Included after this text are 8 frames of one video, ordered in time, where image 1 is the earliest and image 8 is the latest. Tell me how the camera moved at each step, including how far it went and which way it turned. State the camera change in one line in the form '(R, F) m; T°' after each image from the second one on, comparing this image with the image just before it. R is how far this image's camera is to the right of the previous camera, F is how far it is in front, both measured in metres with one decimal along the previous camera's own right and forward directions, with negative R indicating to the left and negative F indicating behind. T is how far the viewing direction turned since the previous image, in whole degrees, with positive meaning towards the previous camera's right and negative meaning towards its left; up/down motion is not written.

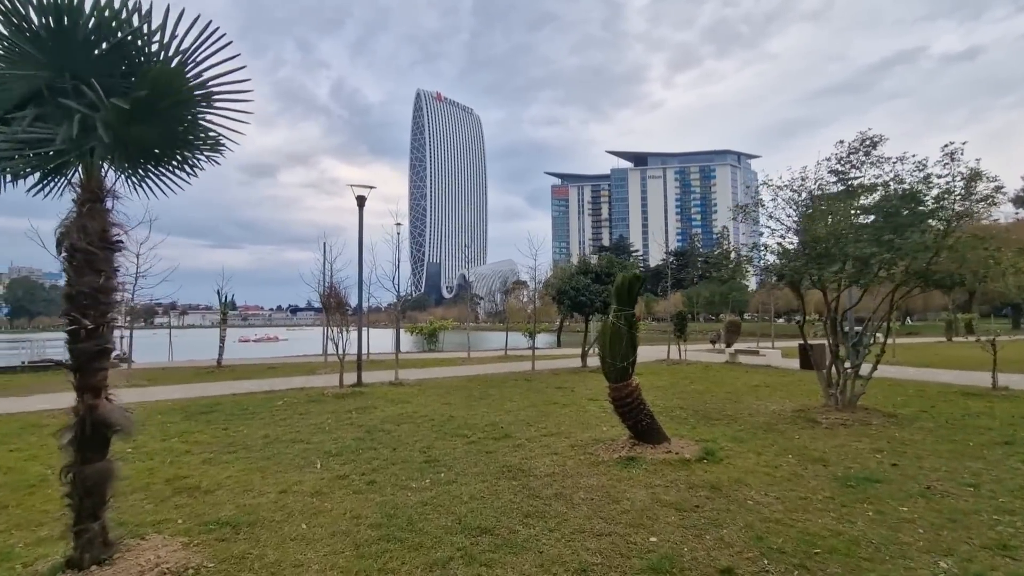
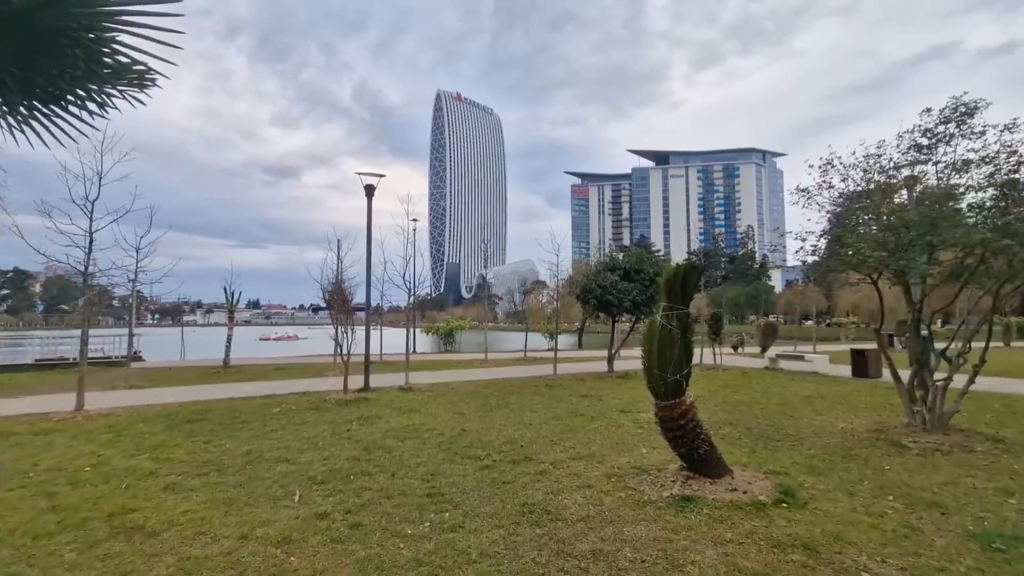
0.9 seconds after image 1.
(0.0, +1.2) m; -2°
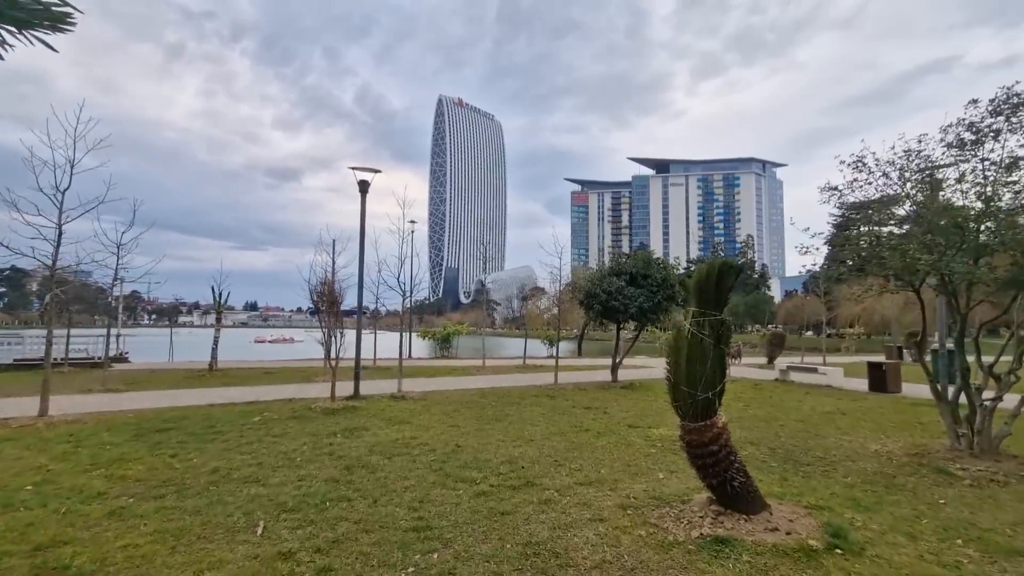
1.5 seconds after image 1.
(0.0, +0.7) m; 0°
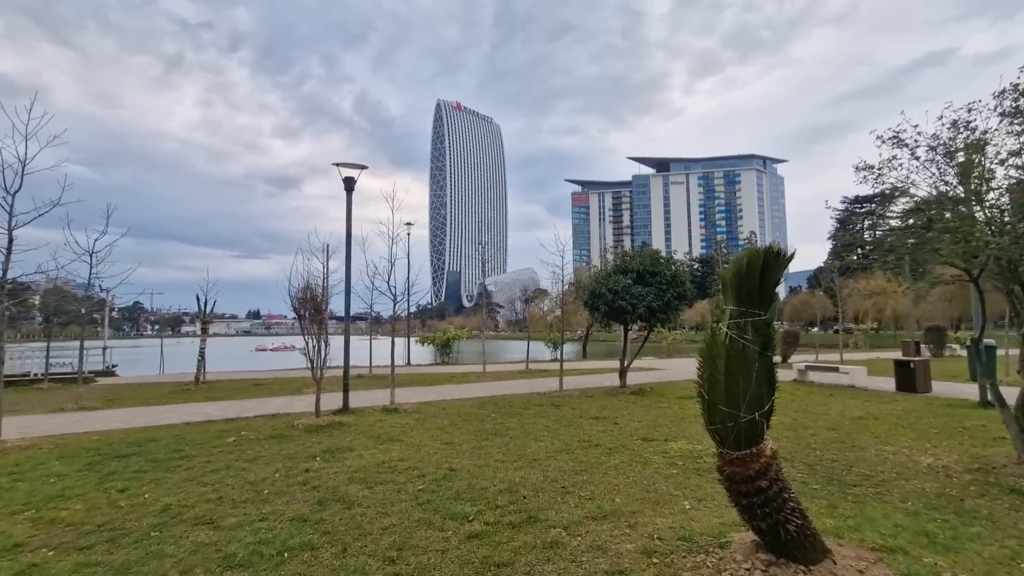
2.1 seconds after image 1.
(+0.1, +0.8) m; 0°
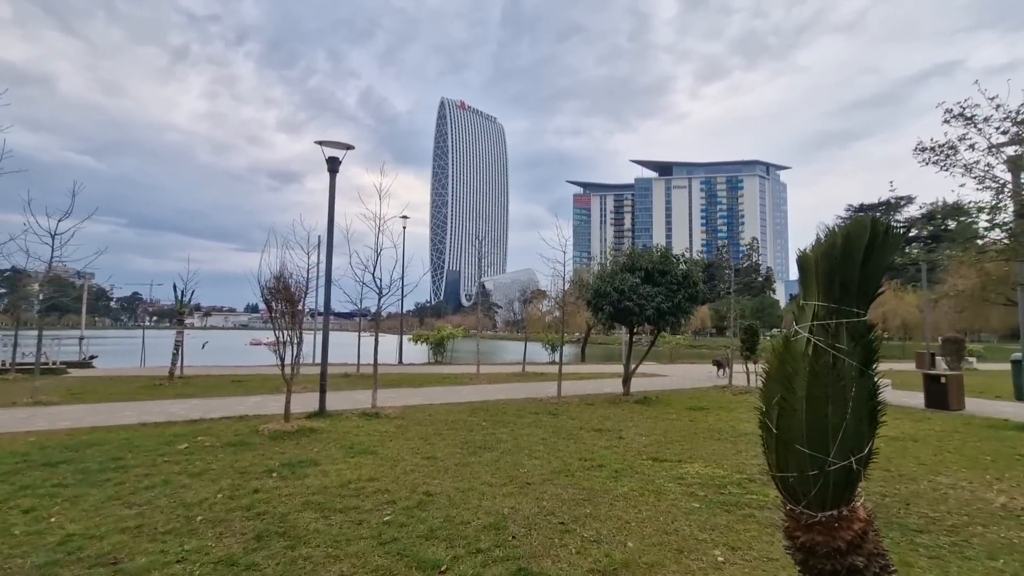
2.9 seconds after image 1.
(+0.1, +1.0) m; 0°
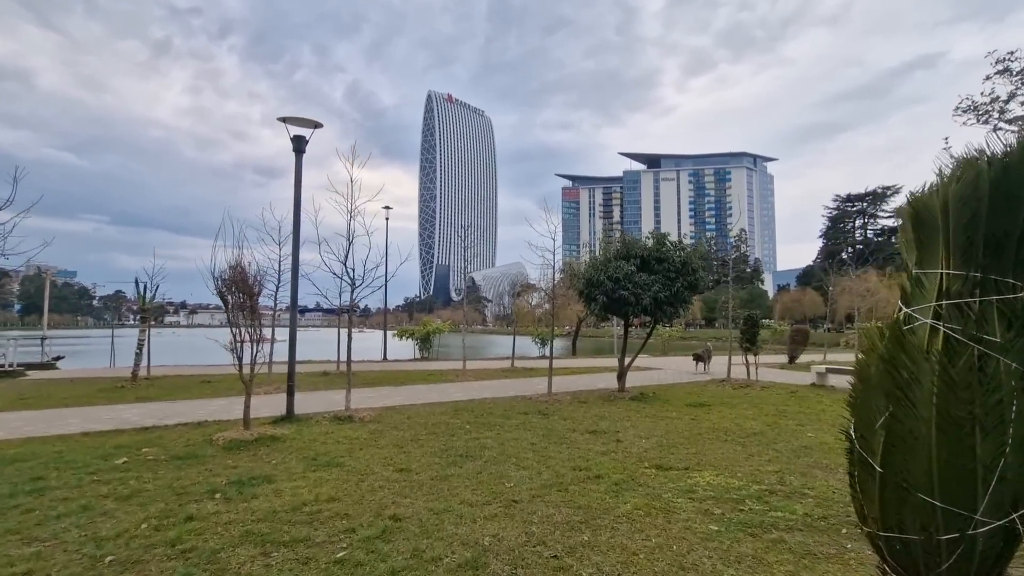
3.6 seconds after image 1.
(+0.1, +0.8) m; +1°
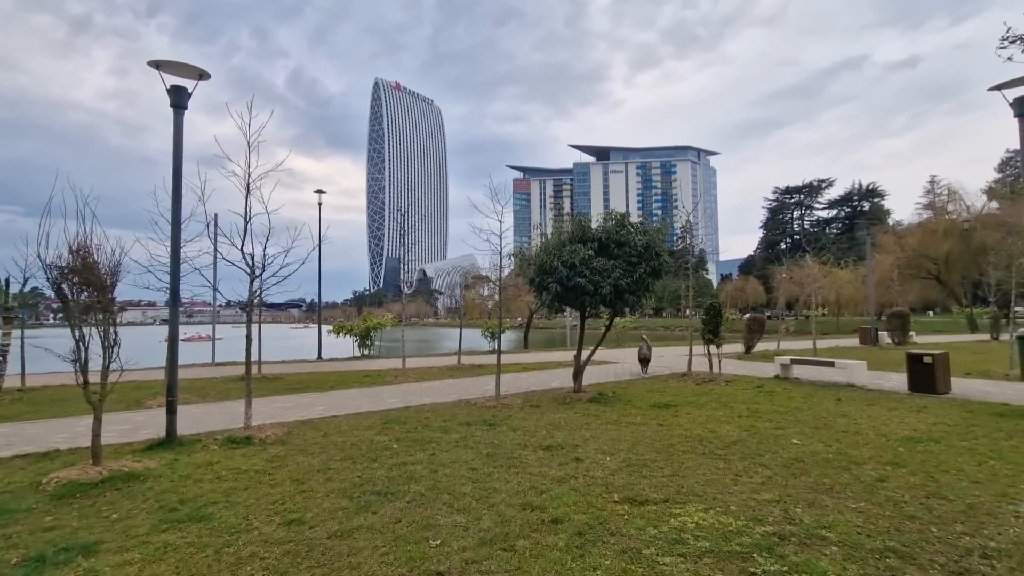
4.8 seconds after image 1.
(+0.2, +1.4) m; +5°
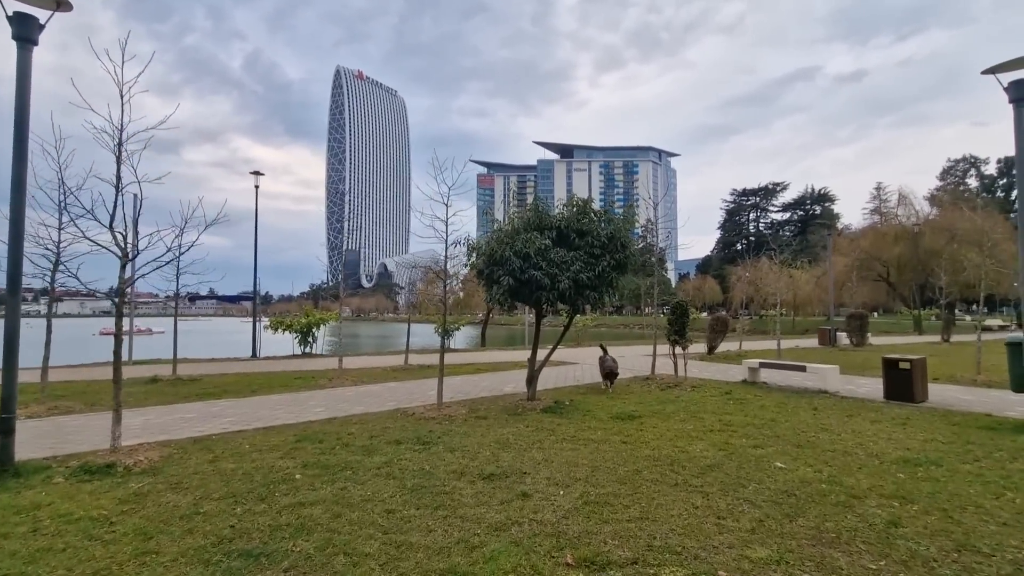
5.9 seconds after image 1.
(+0.3, +1.2) m; +4°
